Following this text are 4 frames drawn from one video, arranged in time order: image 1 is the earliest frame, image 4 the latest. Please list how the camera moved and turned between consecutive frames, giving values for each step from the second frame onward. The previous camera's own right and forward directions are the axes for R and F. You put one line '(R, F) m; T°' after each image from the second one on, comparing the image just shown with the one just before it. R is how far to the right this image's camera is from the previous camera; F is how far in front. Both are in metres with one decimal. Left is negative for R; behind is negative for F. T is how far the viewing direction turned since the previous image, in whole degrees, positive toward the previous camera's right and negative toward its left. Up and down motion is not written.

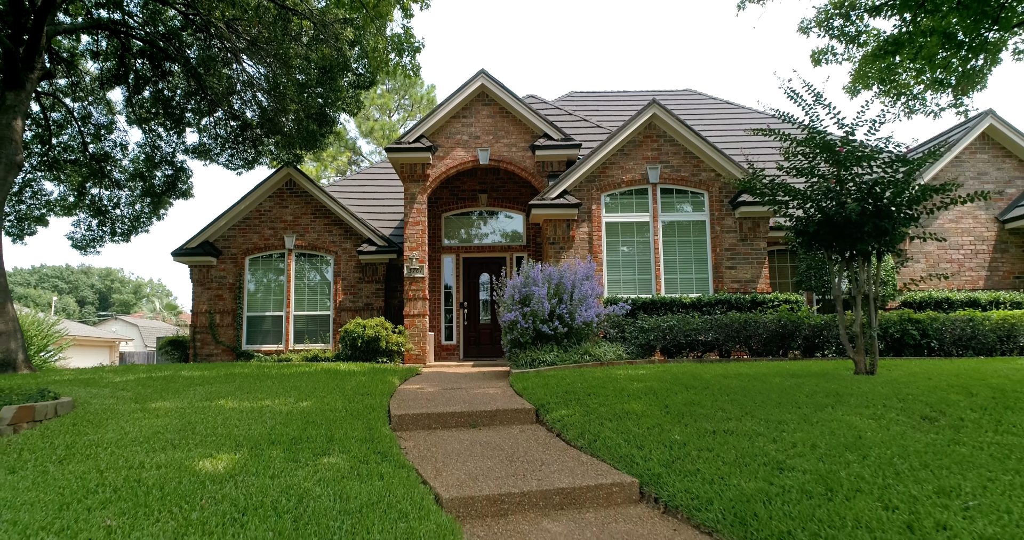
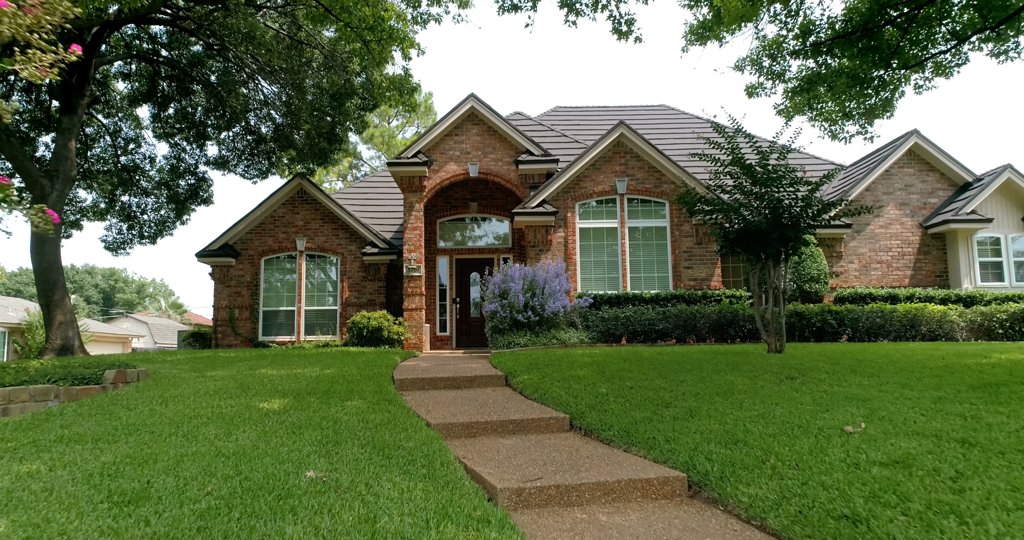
(+0.3, -1.7) m; 0°
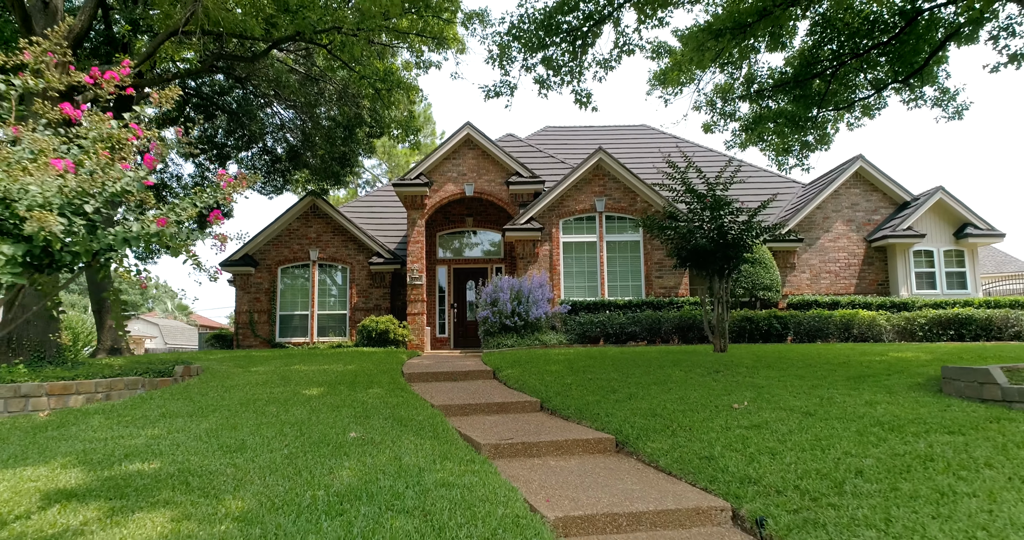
(+0.2, -1.7) m; 0°
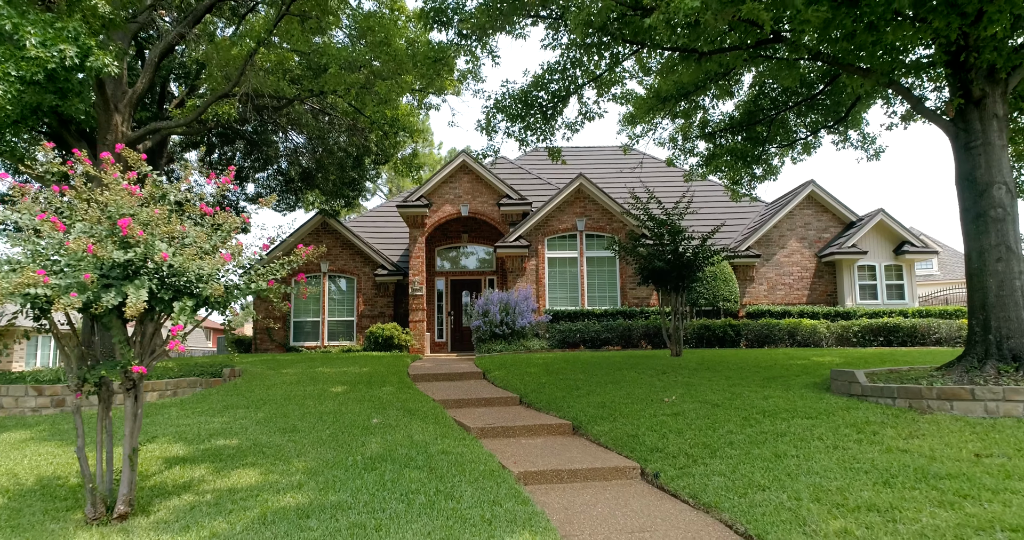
(+0.2, -1.9) m; 0°
